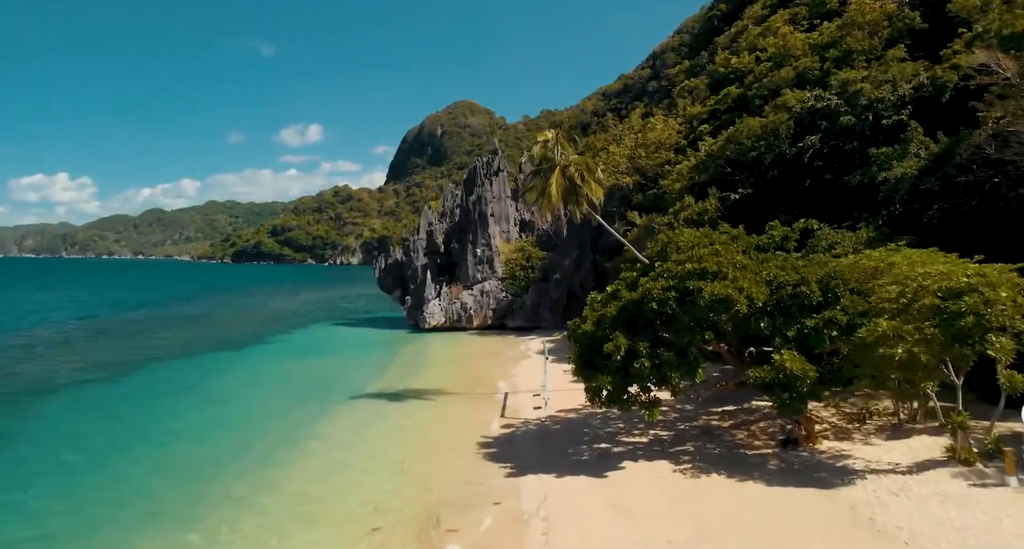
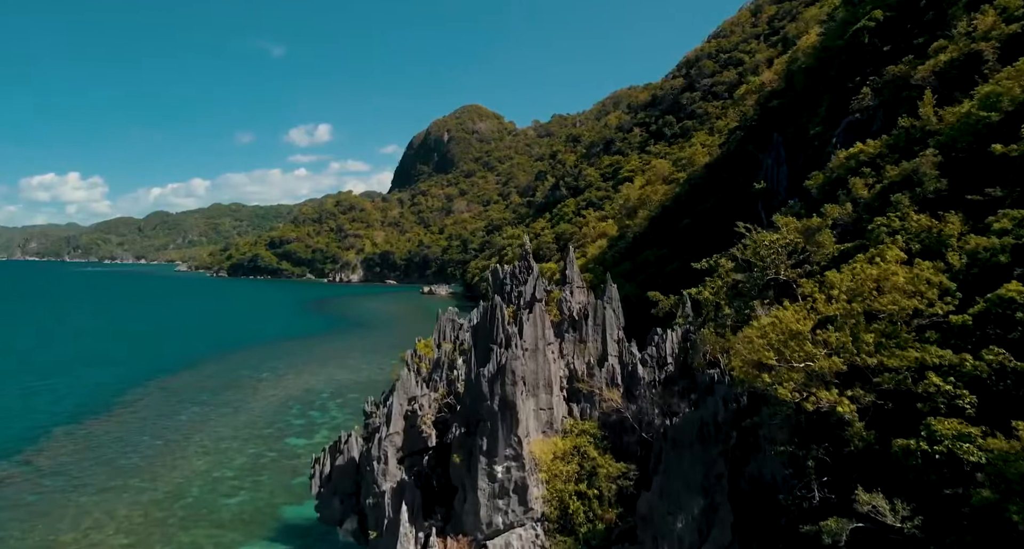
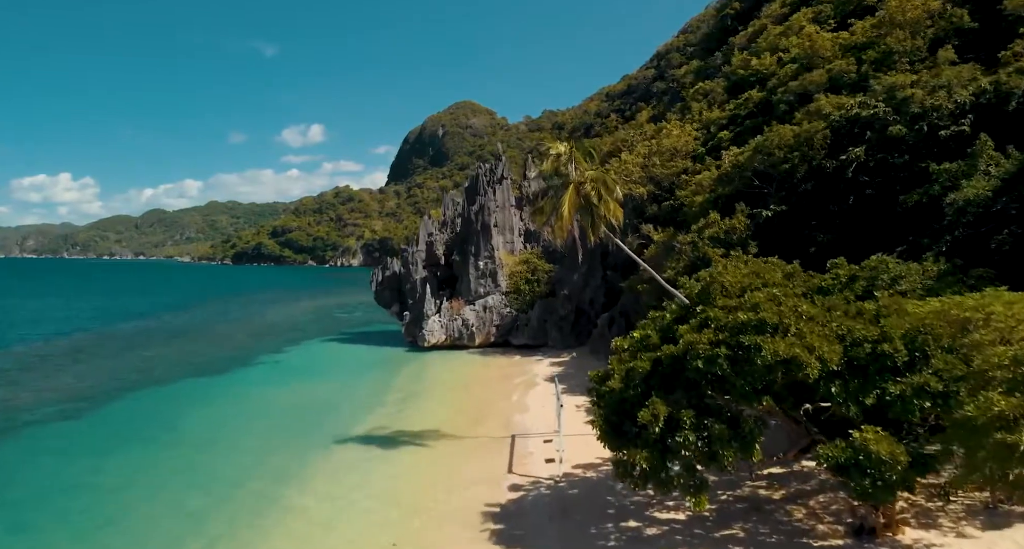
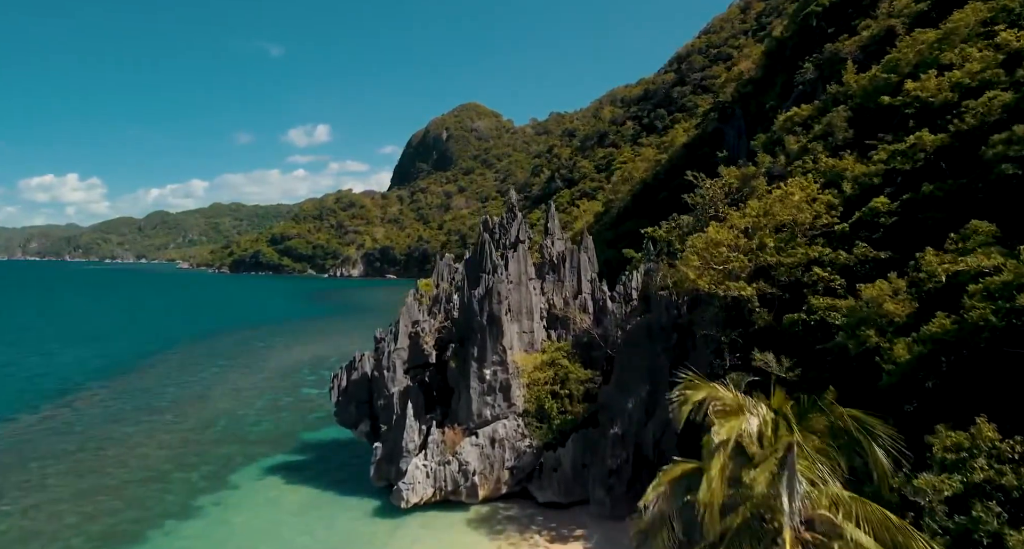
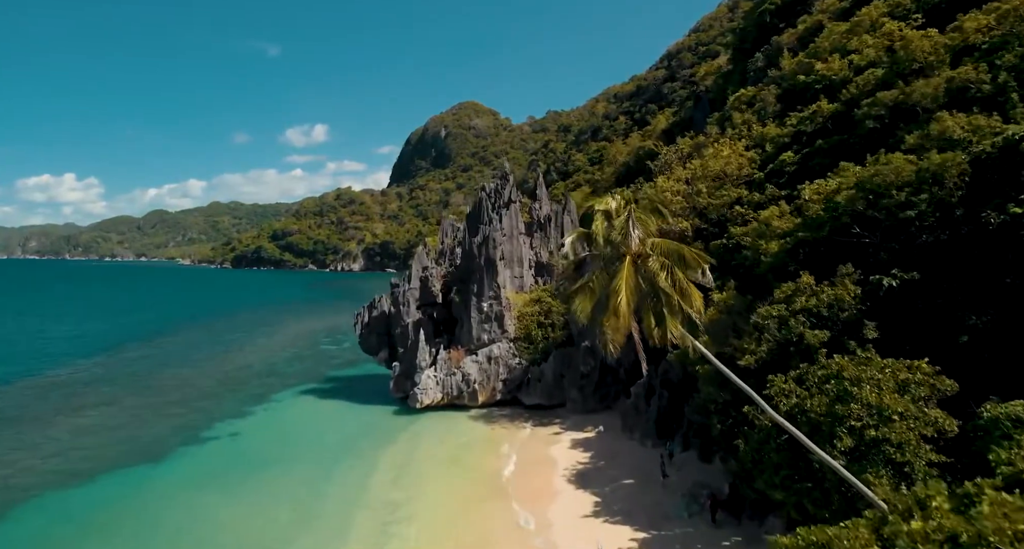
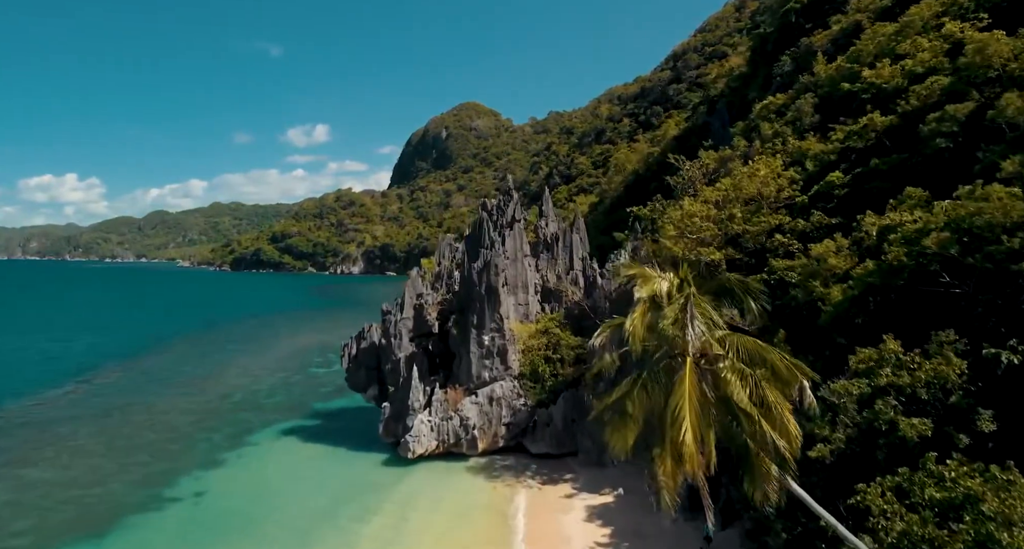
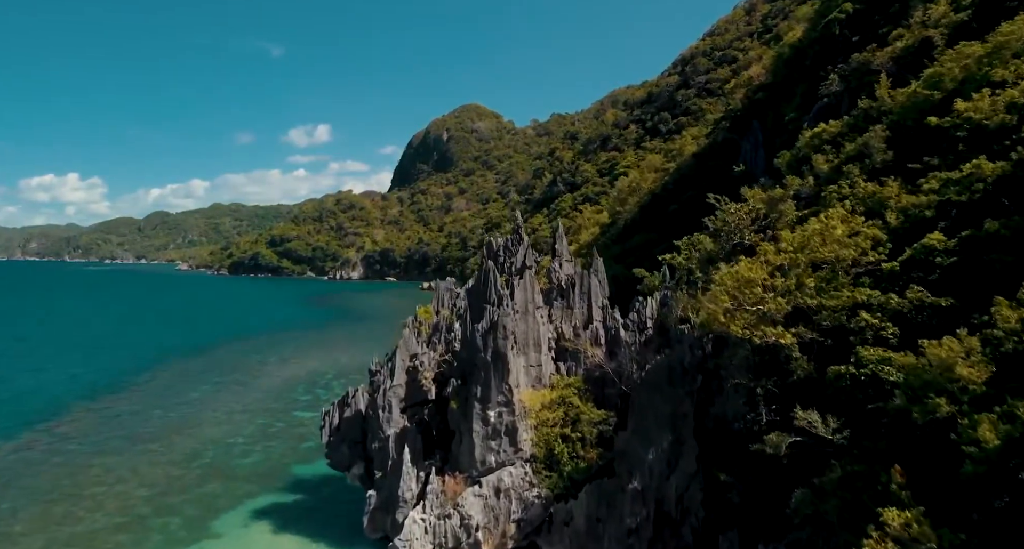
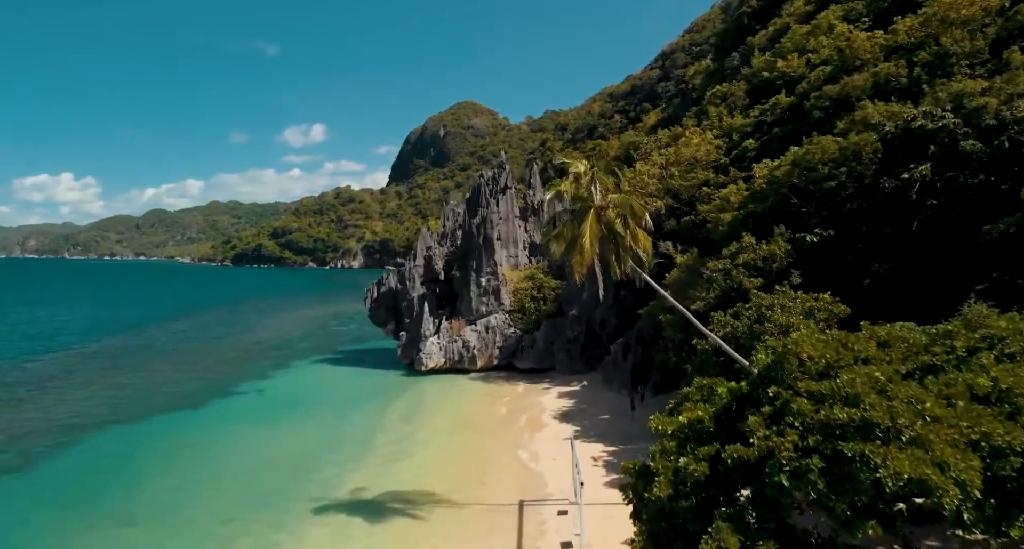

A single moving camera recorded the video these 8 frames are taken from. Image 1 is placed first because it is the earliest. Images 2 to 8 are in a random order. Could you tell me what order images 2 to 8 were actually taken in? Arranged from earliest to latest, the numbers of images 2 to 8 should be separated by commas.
3, 8, 5, 6, 4, 7, 2
